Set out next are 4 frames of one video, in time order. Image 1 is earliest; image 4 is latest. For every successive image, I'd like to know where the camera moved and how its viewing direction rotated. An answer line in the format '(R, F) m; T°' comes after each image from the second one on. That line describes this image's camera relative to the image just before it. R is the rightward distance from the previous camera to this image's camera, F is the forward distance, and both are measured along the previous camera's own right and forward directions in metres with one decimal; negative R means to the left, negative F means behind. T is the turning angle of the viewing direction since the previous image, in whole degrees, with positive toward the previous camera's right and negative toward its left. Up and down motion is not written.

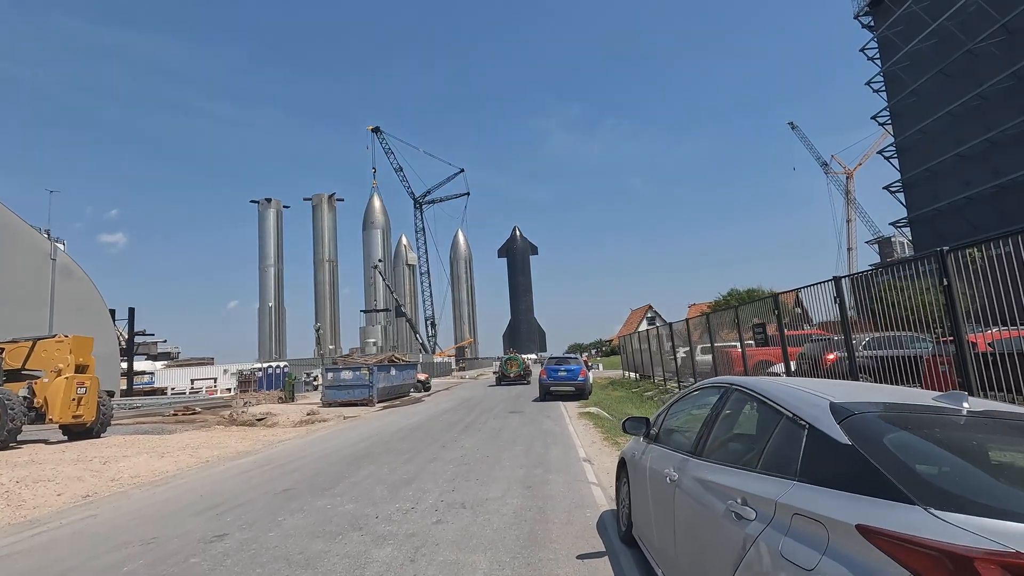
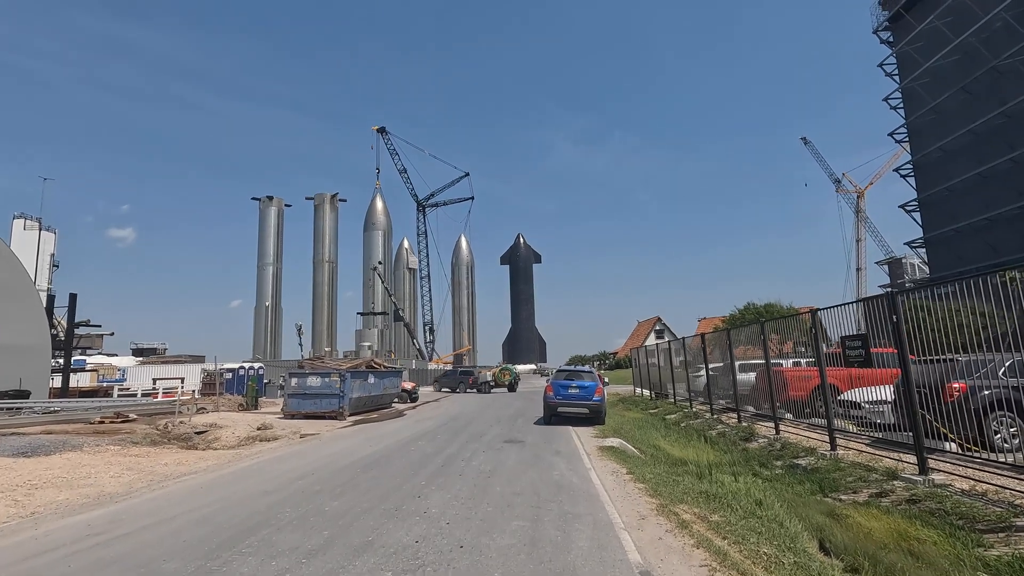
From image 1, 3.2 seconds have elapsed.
(0.0, +3.6) m; 0°
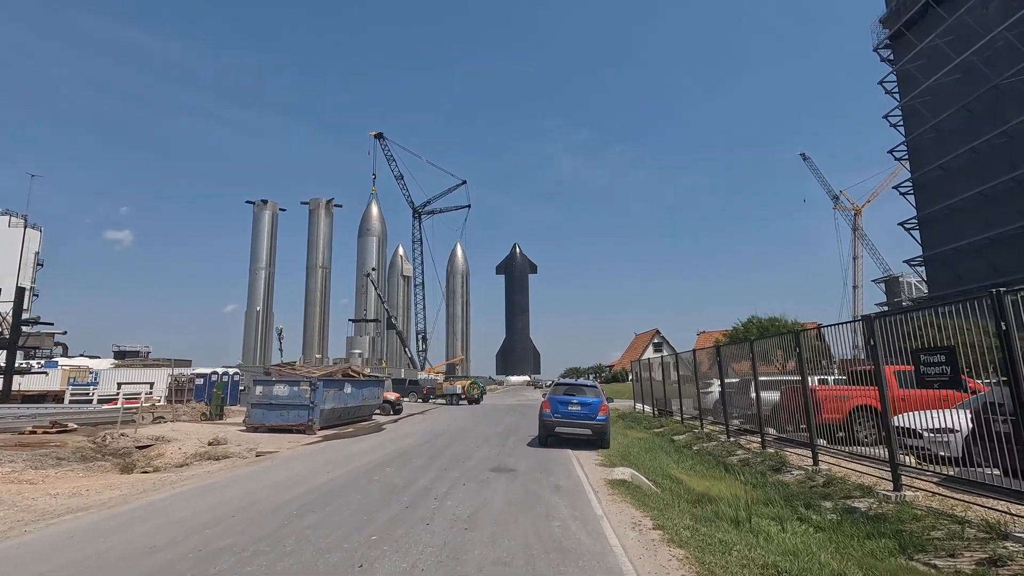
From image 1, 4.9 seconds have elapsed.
(0.0, +2.0) m; 0°
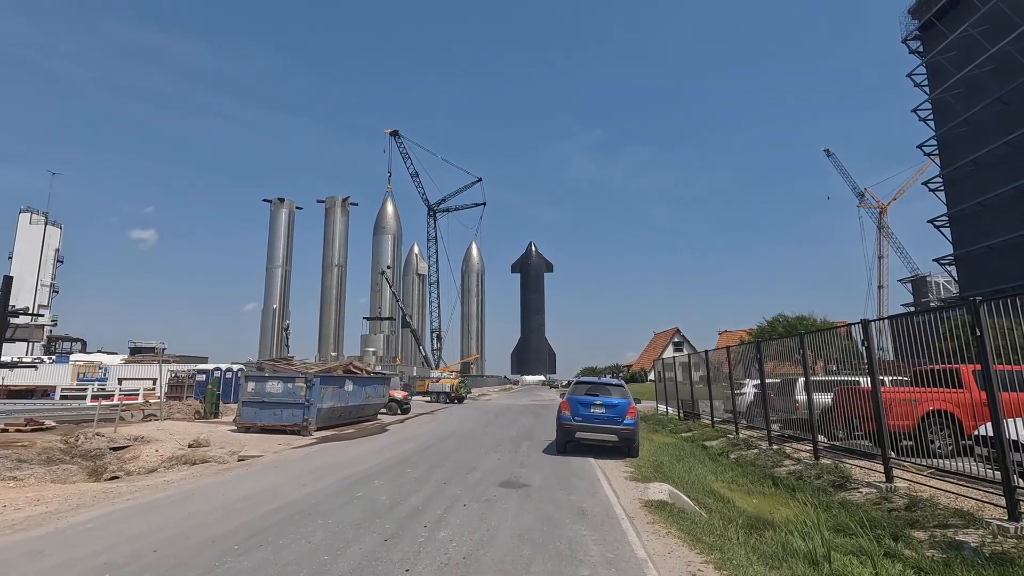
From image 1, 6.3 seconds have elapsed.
(0.0, +1.6) m; -2°
